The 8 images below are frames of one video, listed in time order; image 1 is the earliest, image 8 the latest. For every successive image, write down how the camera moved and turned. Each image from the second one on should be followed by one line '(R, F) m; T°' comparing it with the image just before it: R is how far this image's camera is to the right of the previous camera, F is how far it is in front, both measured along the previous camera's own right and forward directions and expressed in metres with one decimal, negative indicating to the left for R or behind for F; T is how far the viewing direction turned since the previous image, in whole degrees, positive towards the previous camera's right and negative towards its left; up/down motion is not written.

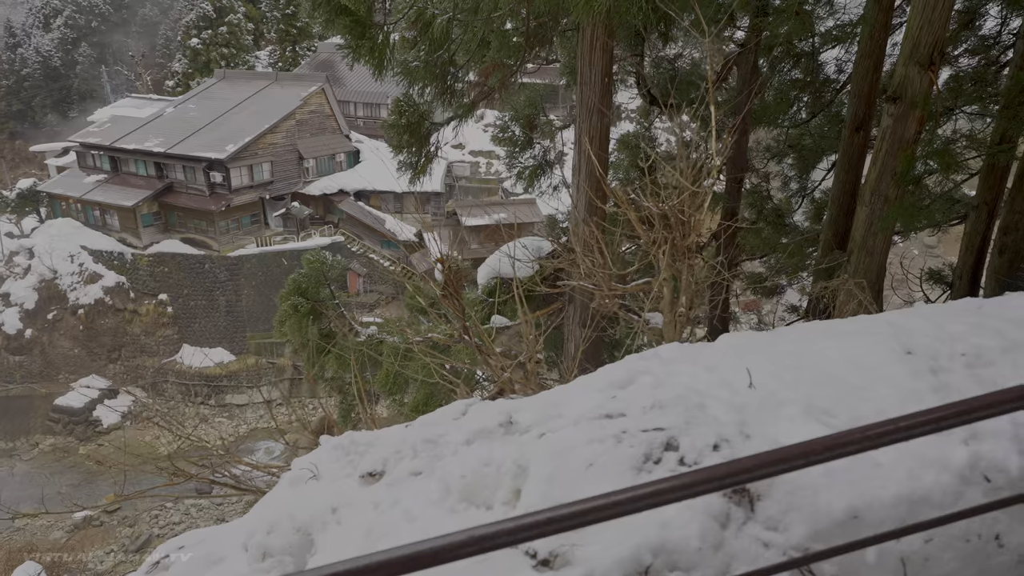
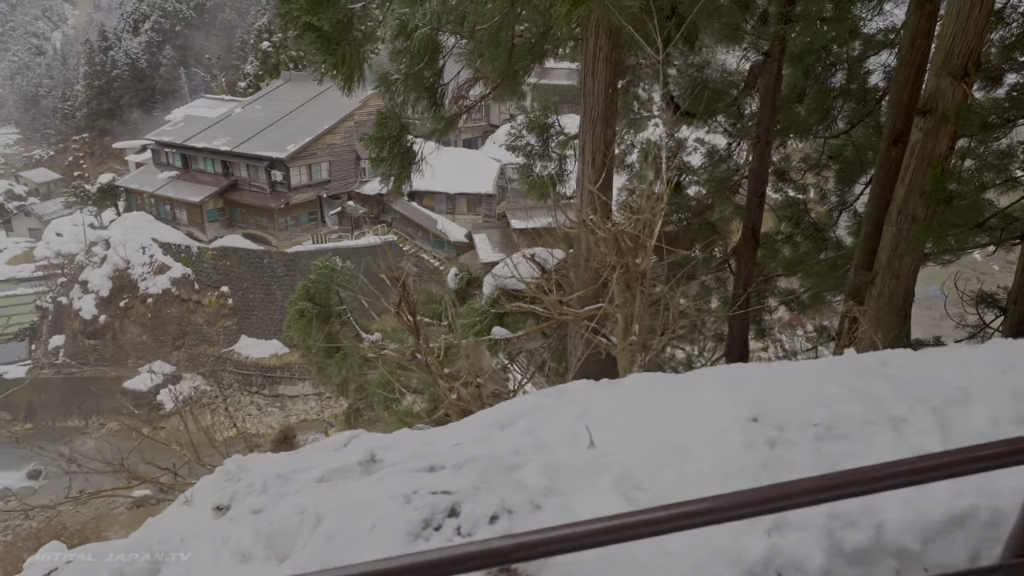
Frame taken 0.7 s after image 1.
(+0.4, +0.1) m; -5°
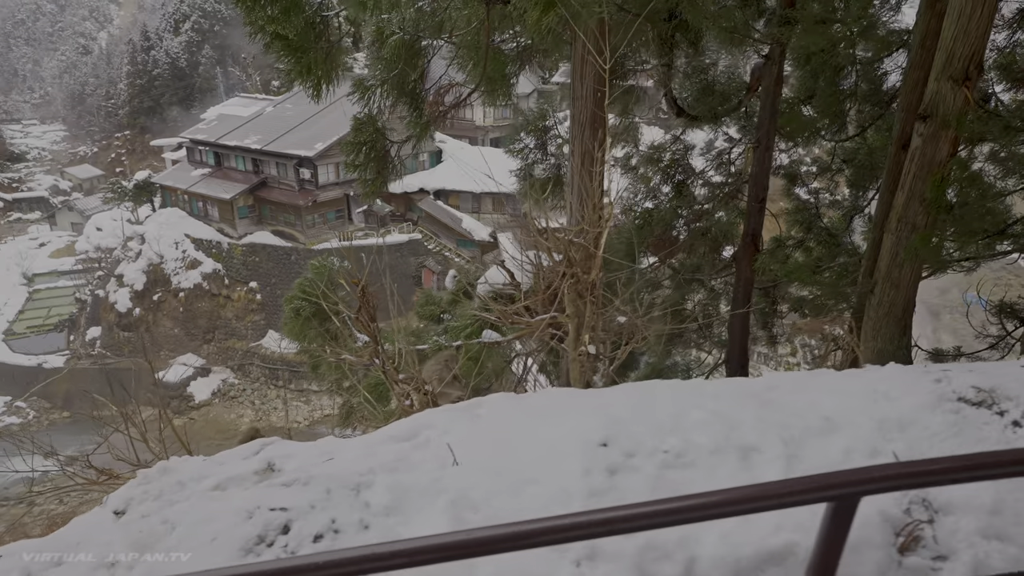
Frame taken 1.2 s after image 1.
(+0.3, 0.0) m; -3°
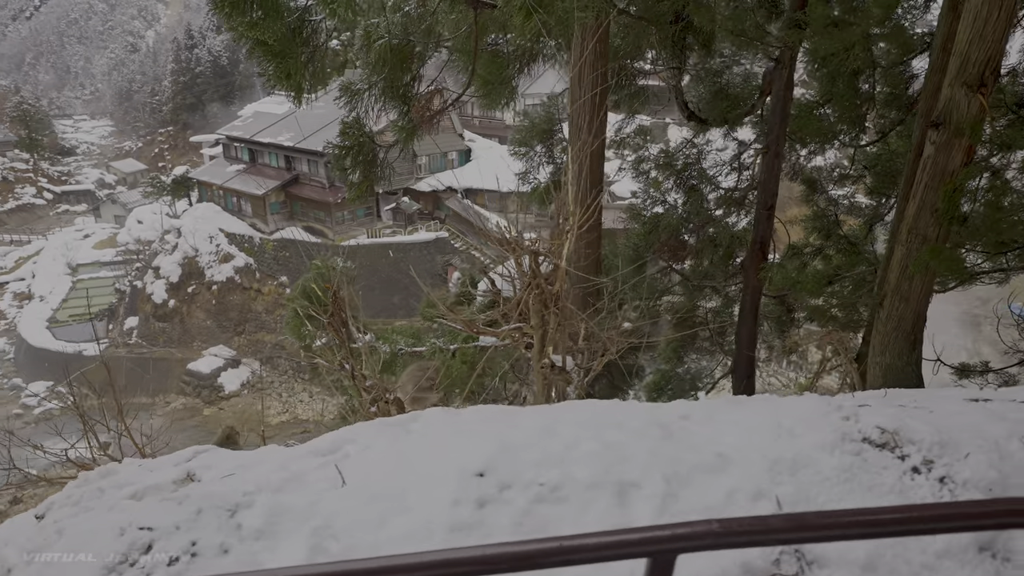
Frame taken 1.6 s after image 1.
(+0.2, 0.0) m; -3°
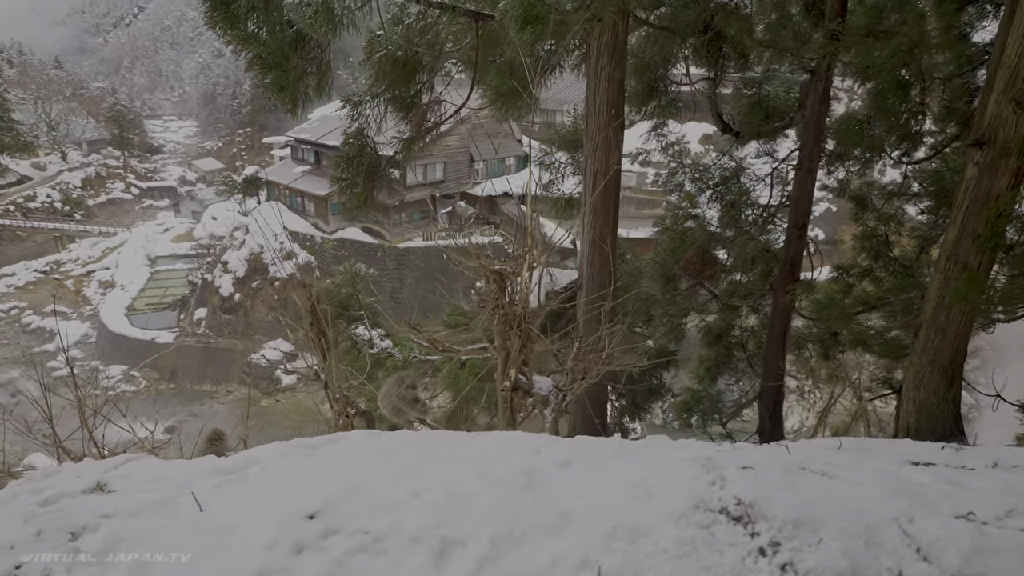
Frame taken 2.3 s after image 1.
(+0.3, +0.1) m; -5°
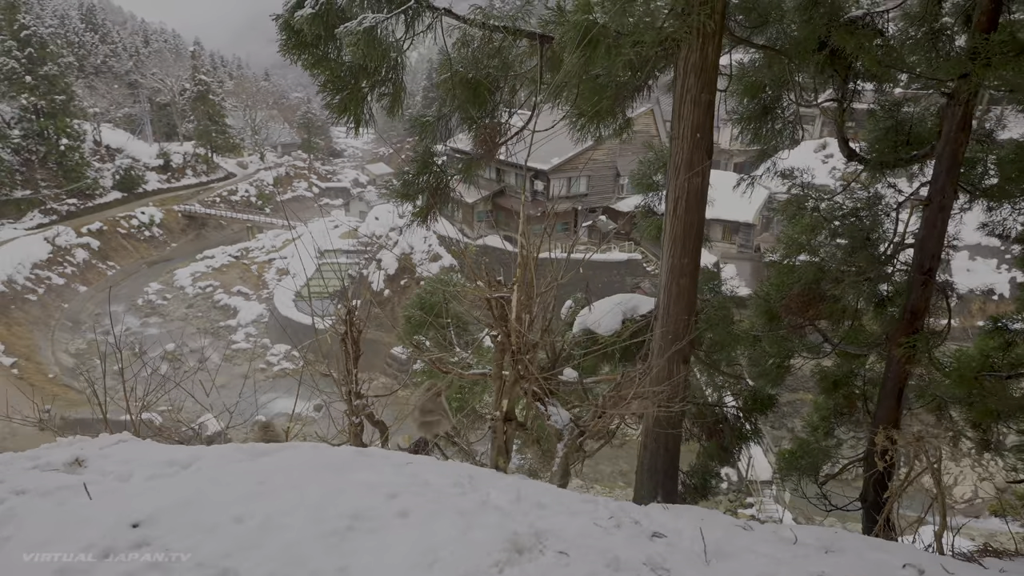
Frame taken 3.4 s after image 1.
(+0.5, +0.1) m; -13°
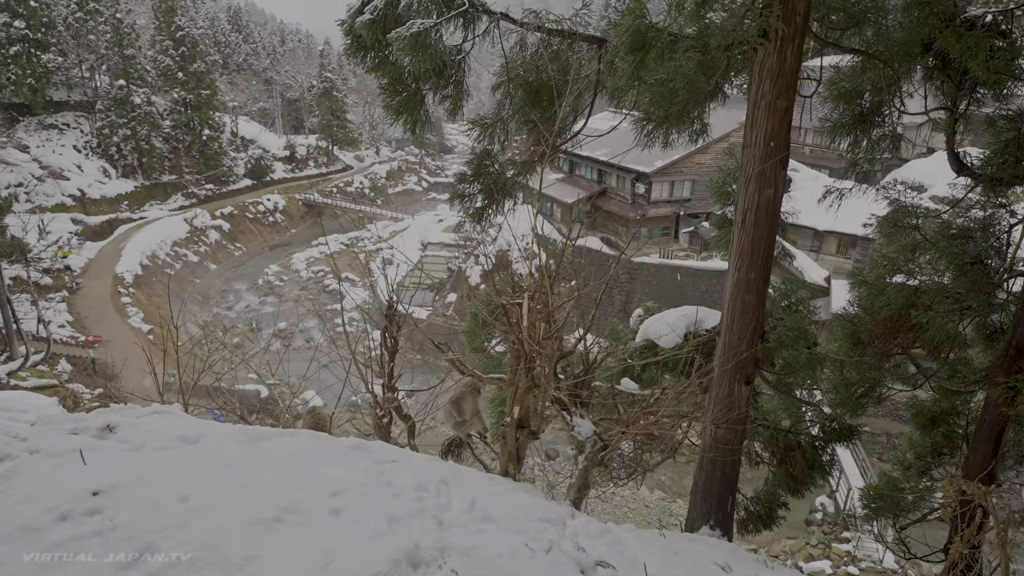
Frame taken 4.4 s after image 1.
(+0.3, 0.0) m; -9°
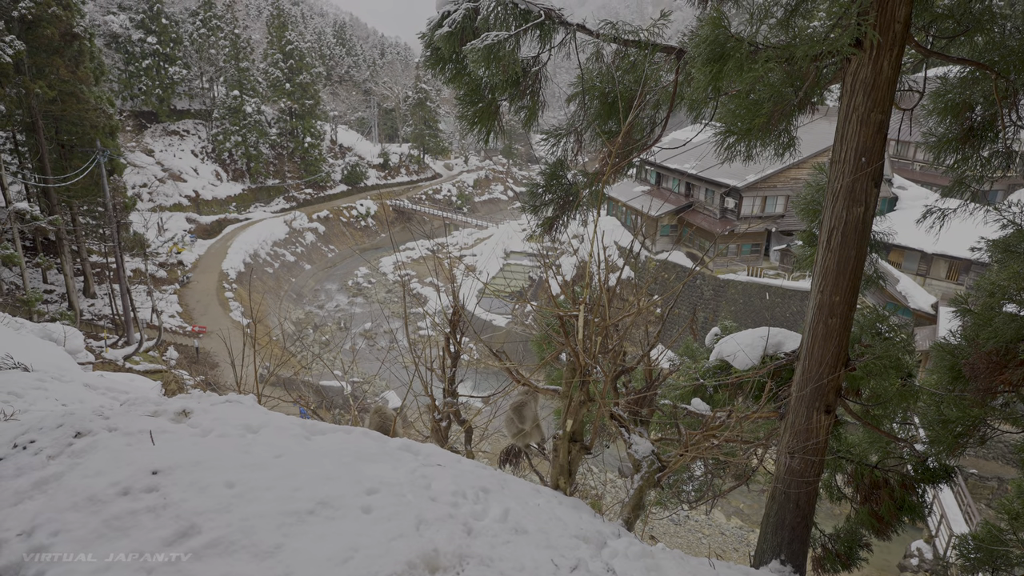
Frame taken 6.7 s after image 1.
(+0.1, 0.0) m; -8°
